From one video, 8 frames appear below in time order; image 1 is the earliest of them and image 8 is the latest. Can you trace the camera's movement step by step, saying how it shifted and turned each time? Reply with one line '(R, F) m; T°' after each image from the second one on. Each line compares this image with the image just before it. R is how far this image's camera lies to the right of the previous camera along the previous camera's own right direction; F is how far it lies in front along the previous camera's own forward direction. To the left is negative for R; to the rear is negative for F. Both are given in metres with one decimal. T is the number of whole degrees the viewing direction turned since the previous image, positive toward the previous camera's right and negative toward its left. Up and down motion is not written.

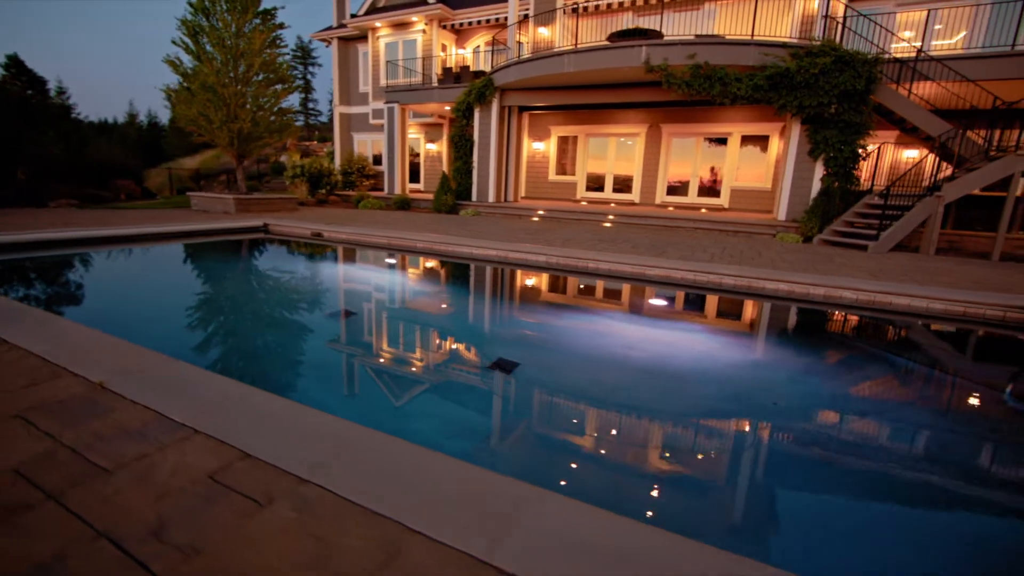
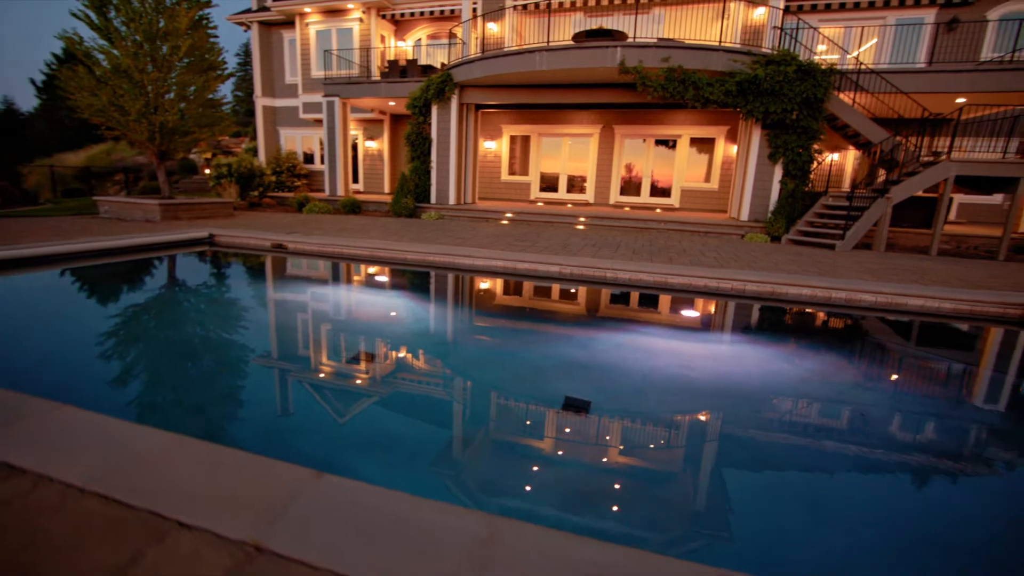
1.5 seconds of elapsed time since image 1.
(-1.2, +0.6) m; +10°
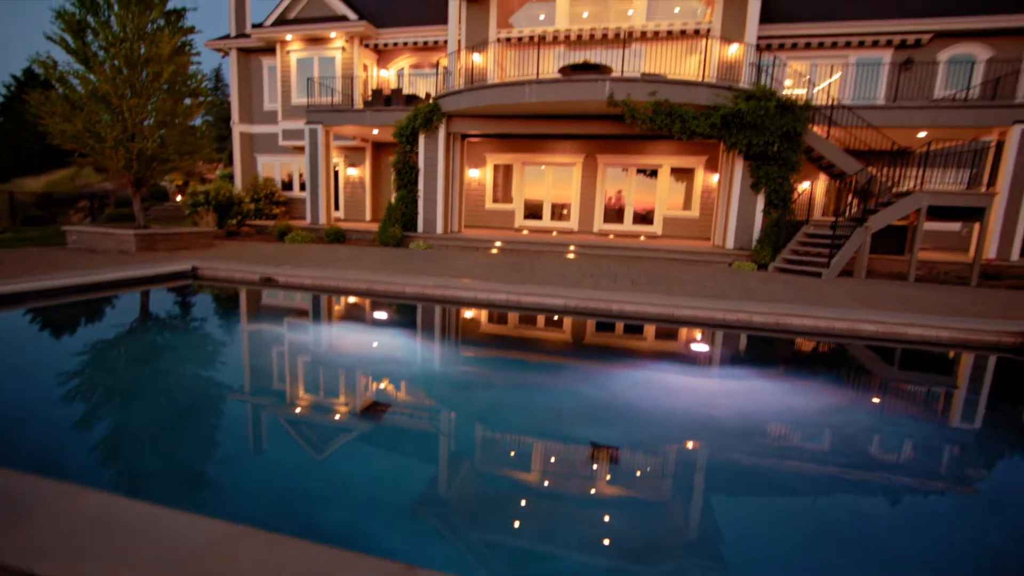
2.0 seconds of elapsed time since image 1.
(-0.4, +0.1) m; +3°
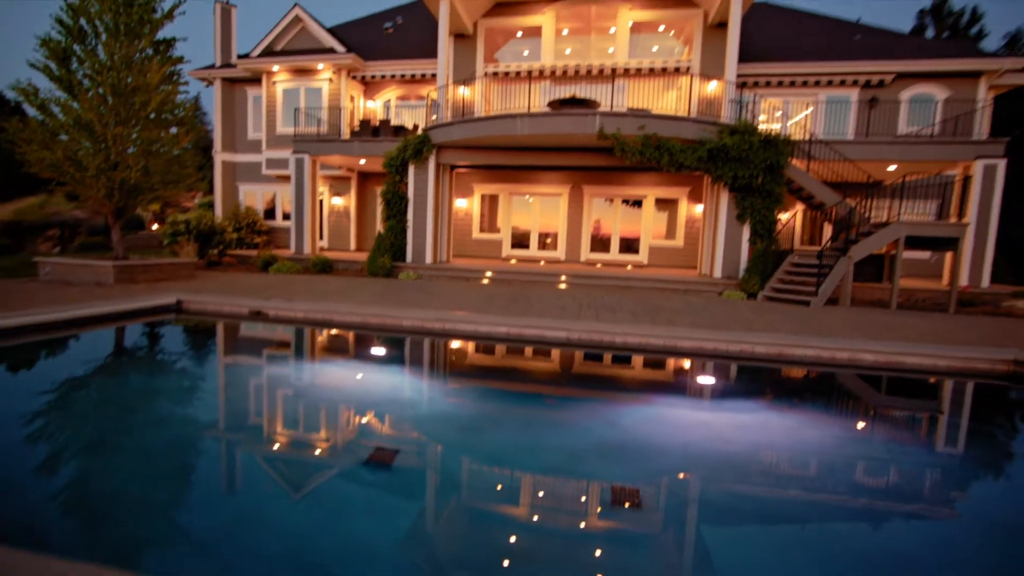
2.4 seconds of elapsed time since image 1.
(-0.3, +0.1) m; +3°
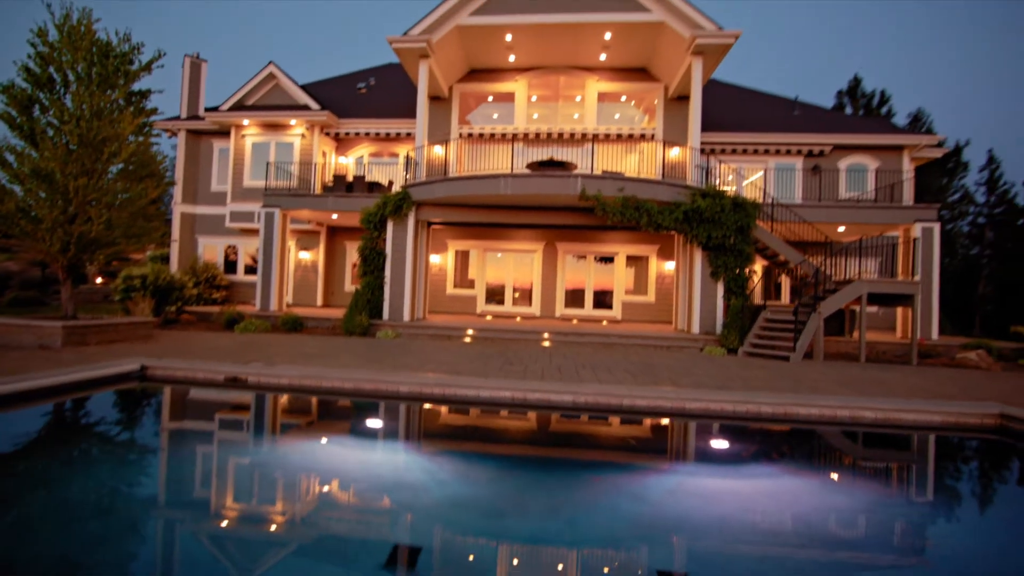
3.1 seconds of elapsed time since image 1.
(-0.7, +0.2) m; +5°
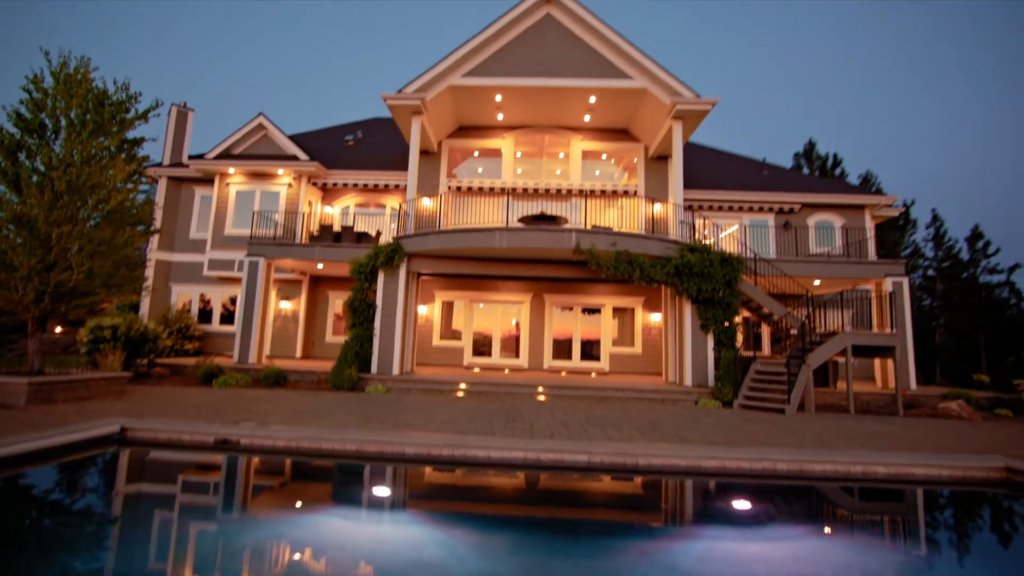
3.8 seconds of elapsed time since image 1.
(-0.6, +0.1) m; +3°
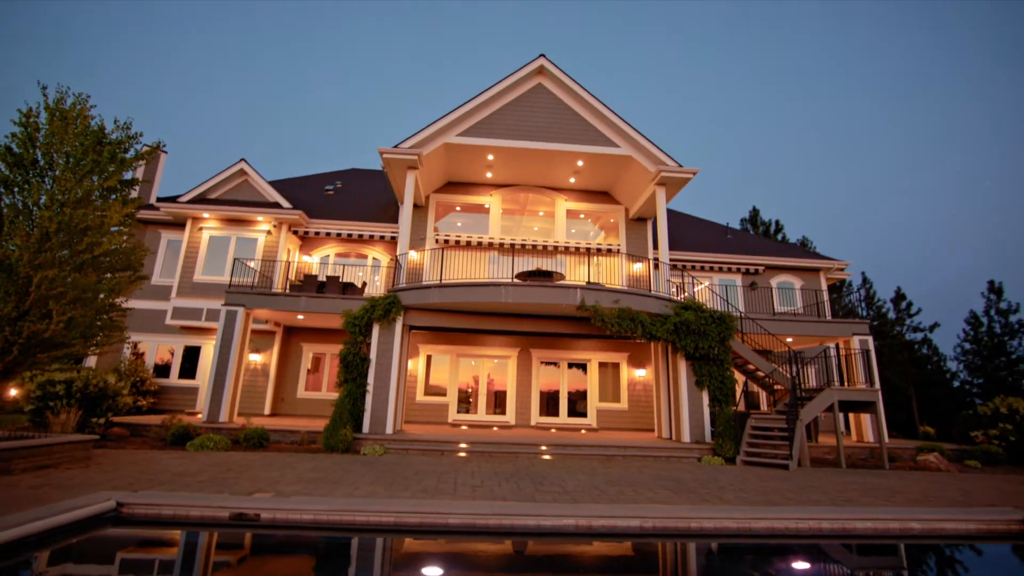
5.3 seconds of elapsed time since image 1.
(-1.4, +0.1) m; +6°
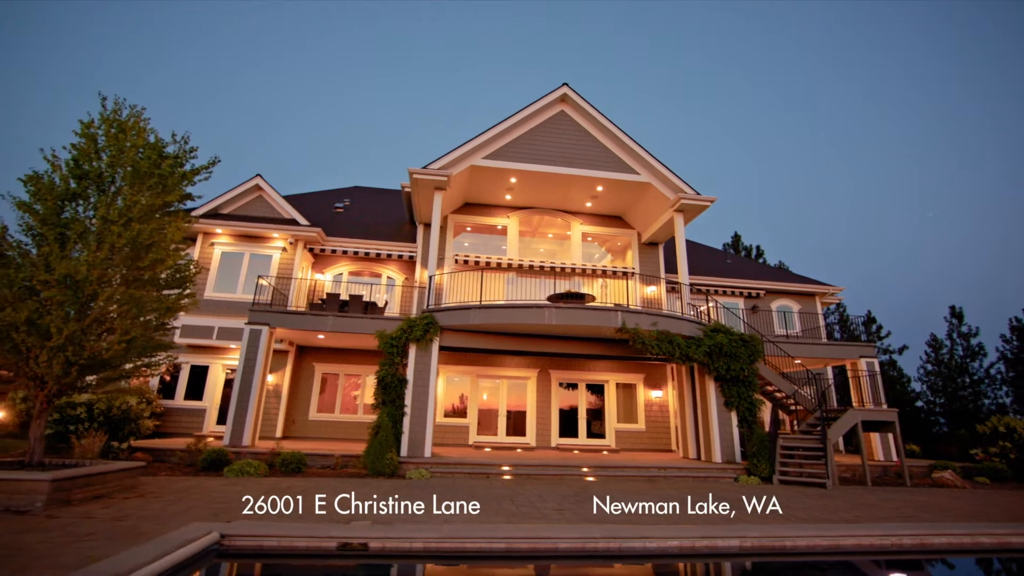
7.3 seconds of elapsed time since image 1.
(-1.8, -0.1) m; +4°
